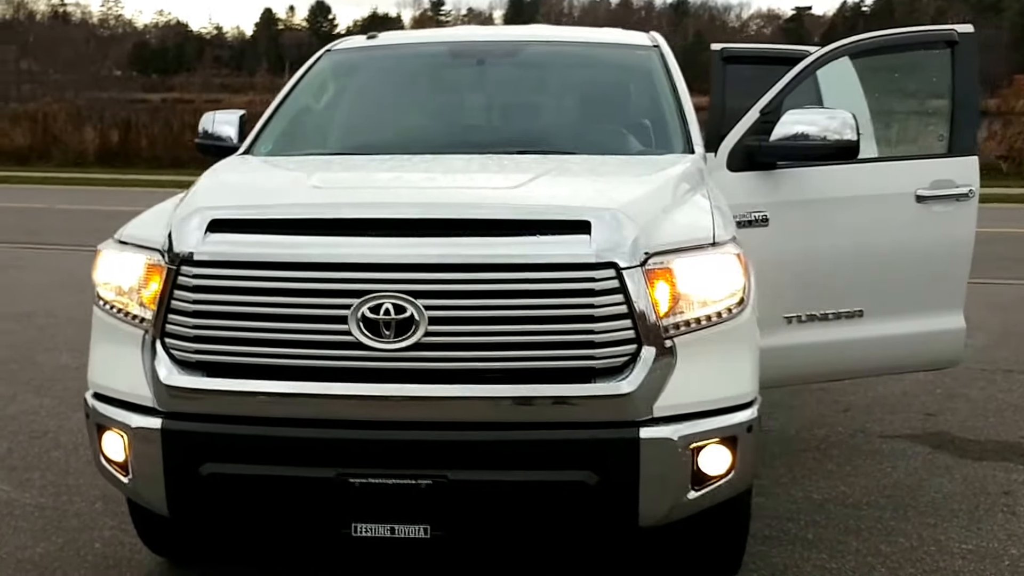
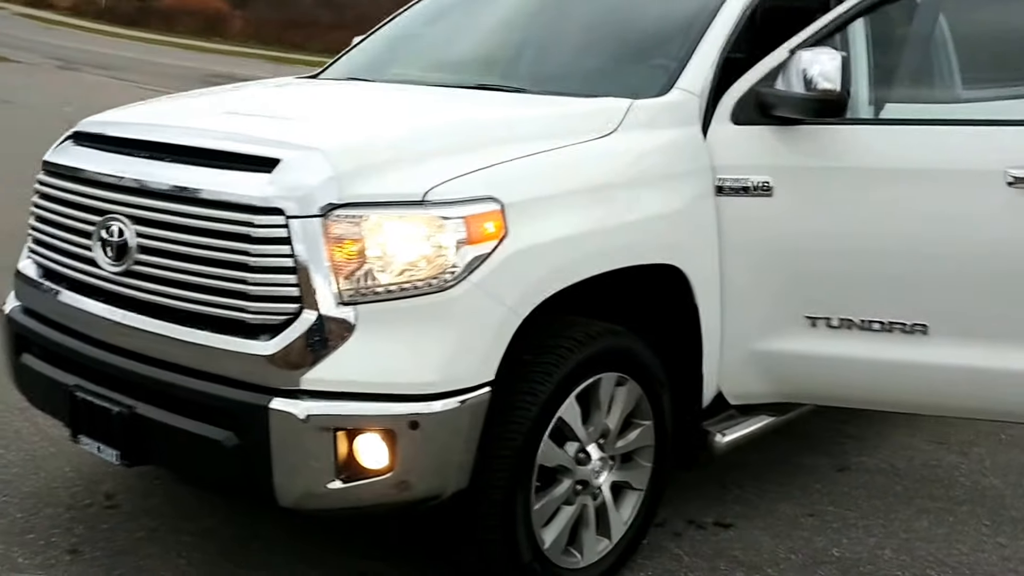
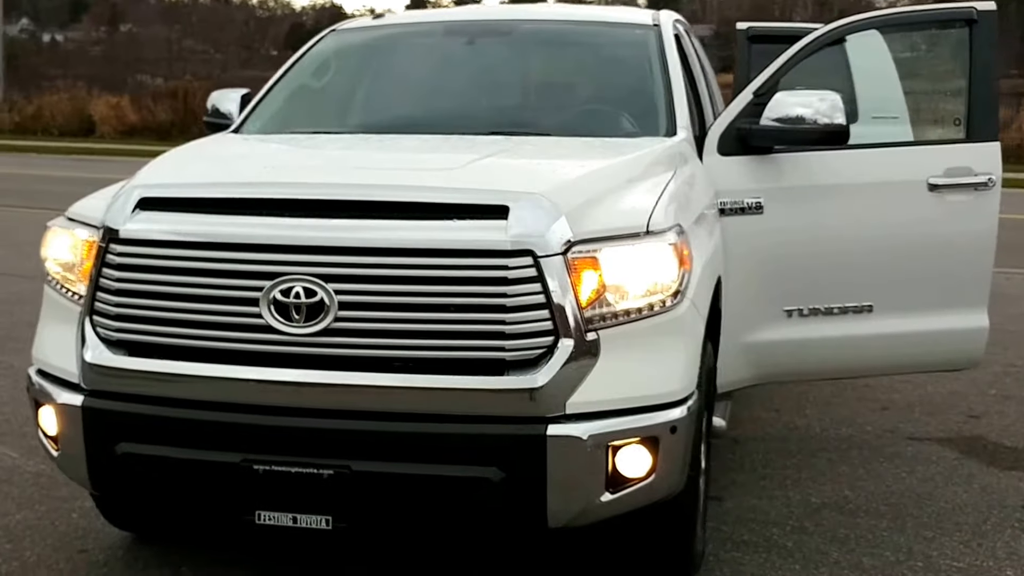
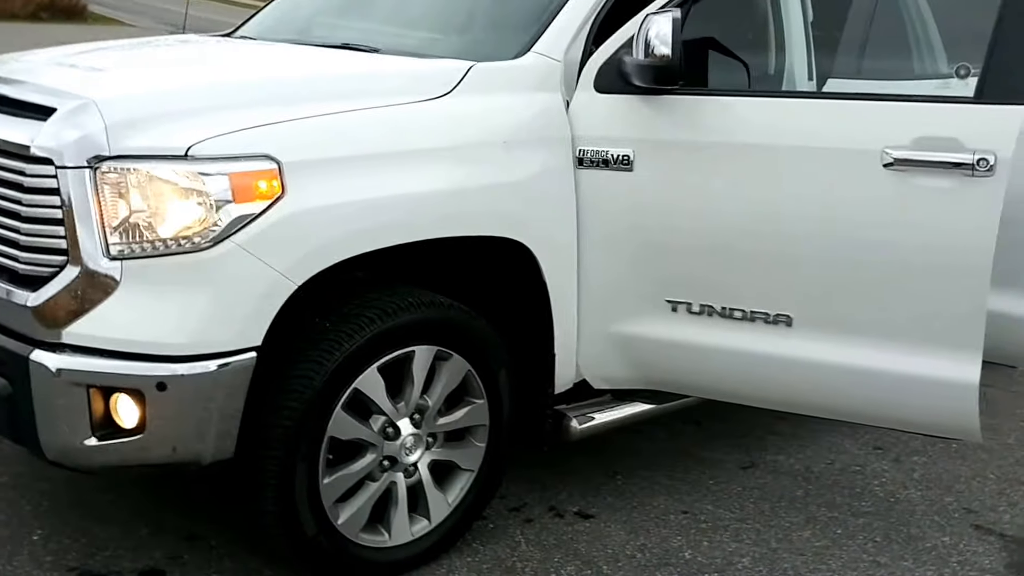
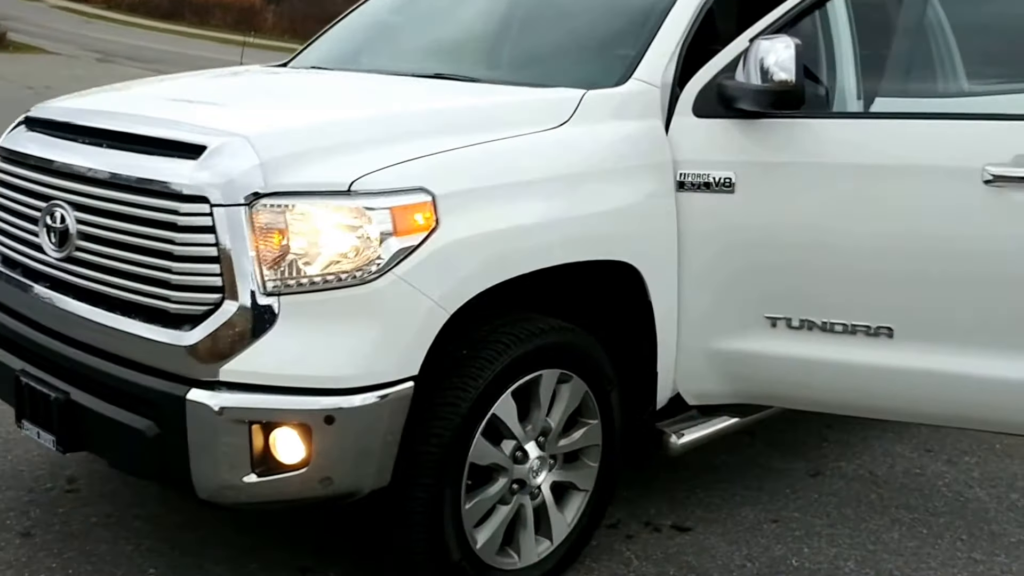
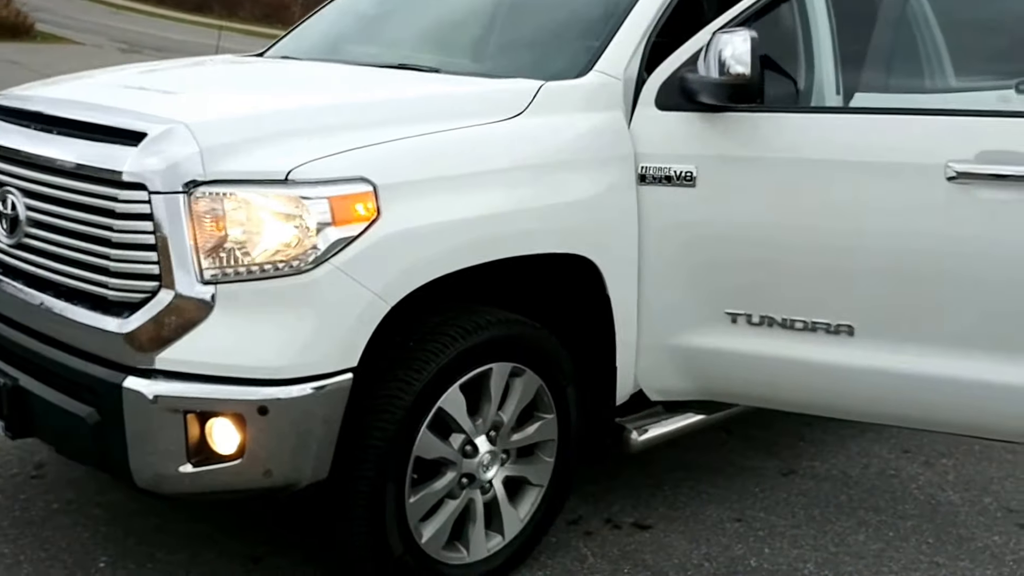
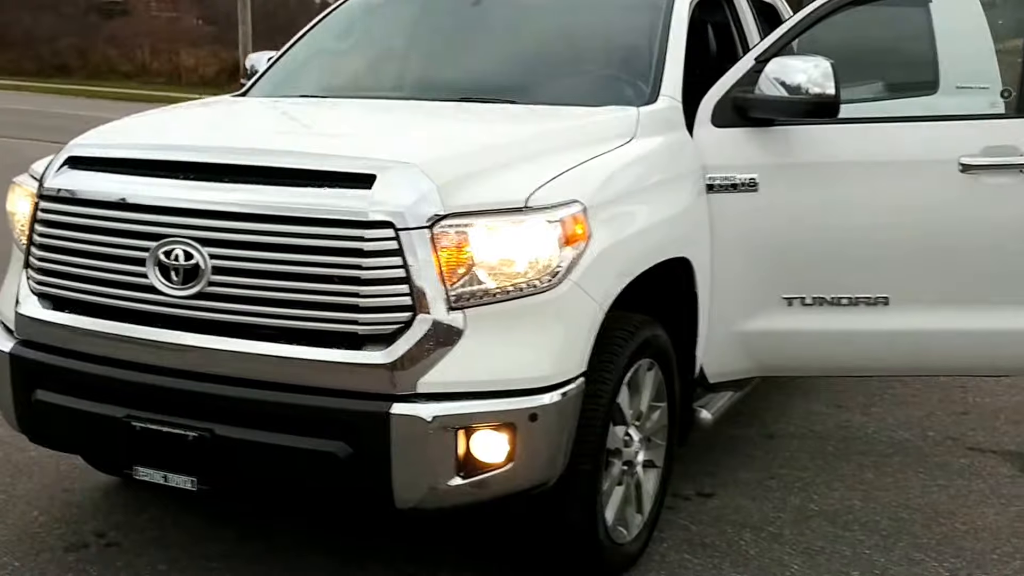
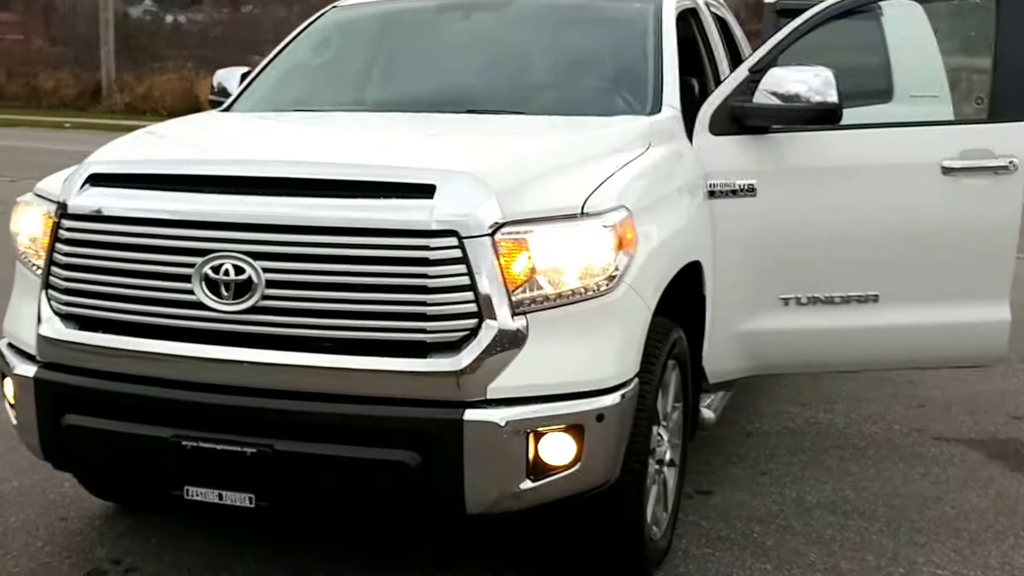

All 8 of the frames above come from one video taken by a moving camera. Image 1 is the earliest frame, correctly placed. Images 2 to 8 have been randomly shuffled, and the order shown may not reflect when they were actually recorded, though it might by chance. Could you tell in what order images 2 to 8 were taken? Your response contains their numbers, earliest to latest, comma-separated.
3, 8, 7, 2, 5, 6, 4
